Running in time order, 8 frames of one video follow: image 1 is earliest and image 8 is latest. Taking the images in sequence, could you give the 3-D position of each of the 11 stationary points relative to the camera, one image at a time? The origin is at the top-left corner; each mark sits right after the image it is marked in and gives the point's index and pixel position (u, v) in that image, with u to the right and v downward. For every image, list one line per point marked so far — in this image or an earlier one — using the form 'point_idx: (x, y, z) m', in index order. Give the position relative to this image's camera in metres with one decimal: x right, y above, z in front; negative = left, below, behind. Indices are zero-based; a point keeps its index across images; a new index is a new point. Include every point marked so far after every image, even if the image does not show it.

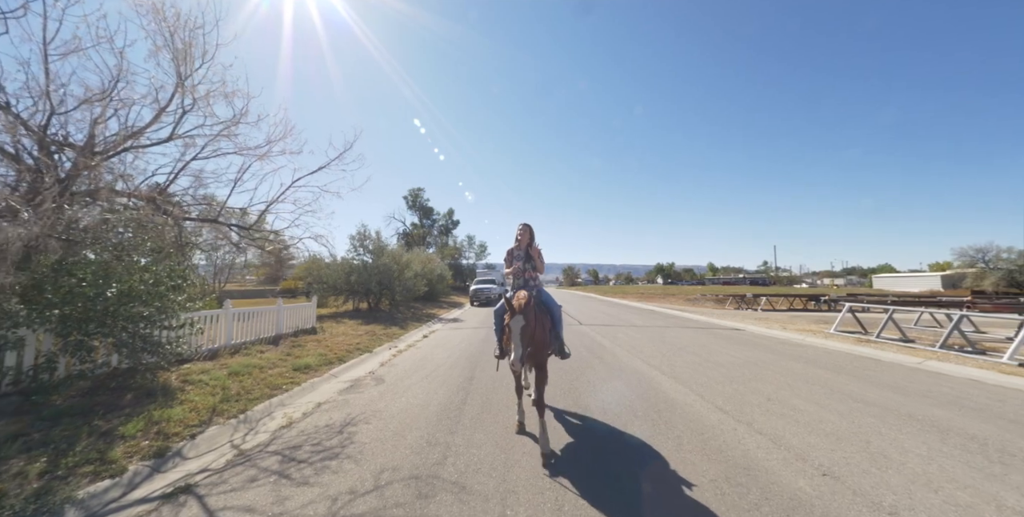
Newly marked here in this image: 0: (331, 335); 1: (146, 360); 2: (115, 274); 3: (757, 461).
0: (-6.0, -2.6, +13.0) m
1: (-5.7, -1.6, +5.9) m
2: (-5.5, -0.2, +5.6) m
3: (+2.7, -2.2, +4.2) m
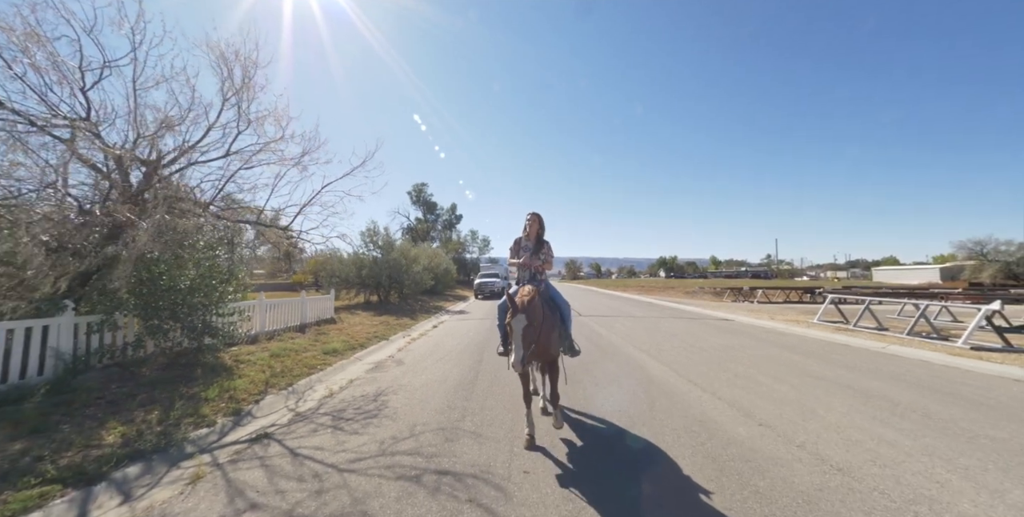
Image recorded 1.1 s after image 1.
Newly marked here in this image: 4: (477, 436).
0: (-5.9, -2.4, +14.1) m
1: (-5.6, -1.5, +7.1) m
2: (-5.4, -0.2, +6.7) m
3: (+2.8, -2.2, +5.3) m
4: (-0.4, -2.3, +4.9) m
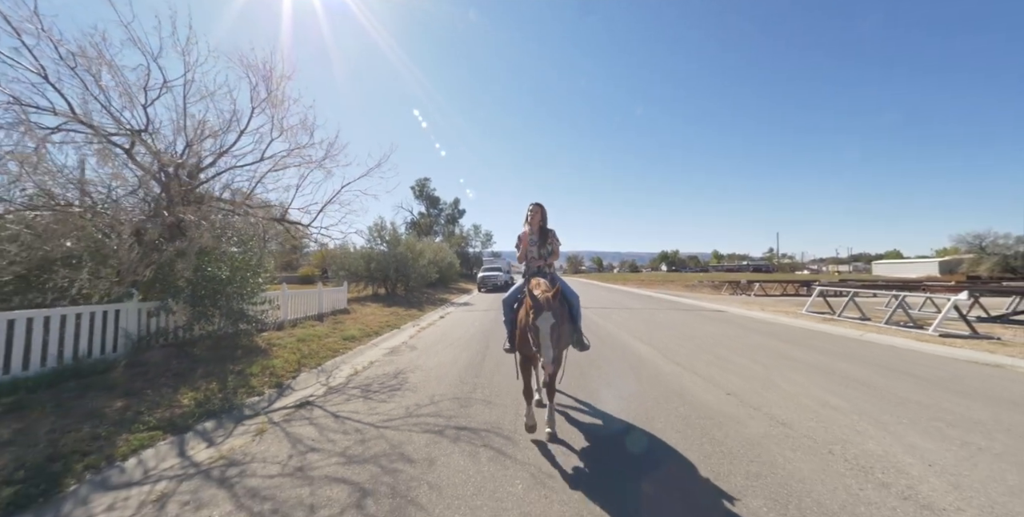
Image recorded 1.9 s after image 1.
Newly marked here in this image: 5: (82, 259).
0: (-5.7, -2.2, +15.0) m
1: (-5.5, -1.4, +8.0) m
2: (-5.3, -0.1, +7.5) m
3: (+2.8, -2.1, +6.2) m
4: (-0.4, -2.2, +5.8) m
5: (-6.5, -0.1, +6.1) m
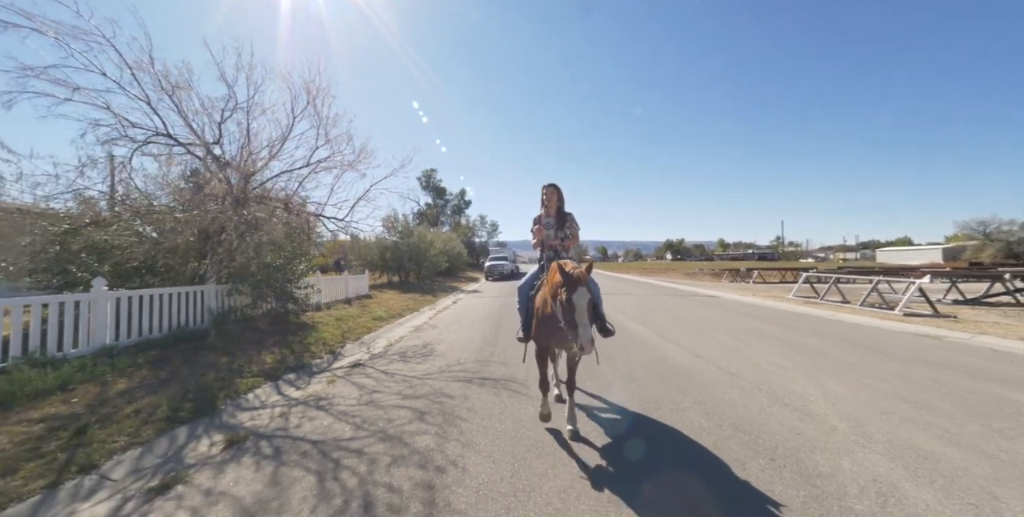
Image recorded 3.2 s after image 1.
0: (-5.4, -1.7, +16.5) m
1: (-5.3, -1.2, +9.4) m
2: (-5.1, +0.2, +9.0) m
3: (+3.0, -1.9, +7.6) m
4: (-0.2, -2.0, +7.2) m
5: (-6.3, +0.1, +7.6) m
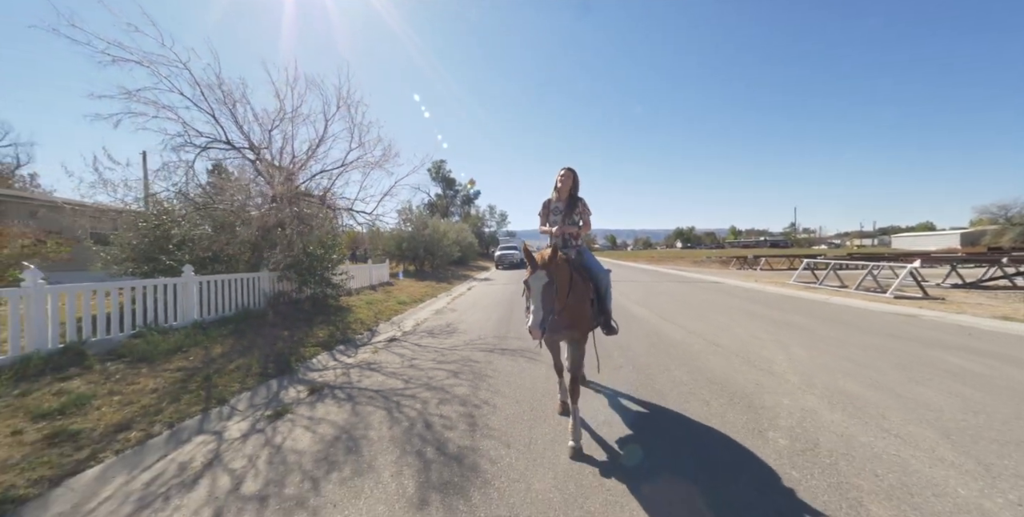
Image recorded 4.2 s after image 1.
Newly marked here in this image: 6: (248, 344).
0: (-4.9, -1.3, +17.7) m
1: (-4.9, -0.9, +10.6) m
2: (-4.7, +0.4, +10.1) m
3: (+3.4, -1.6, +8.6) m
4: (+0.2, -1.7, +8.3) m
5: (-6.0, +0.3, +8.7) m
6: (-4.3, -1.4, +6.2) m
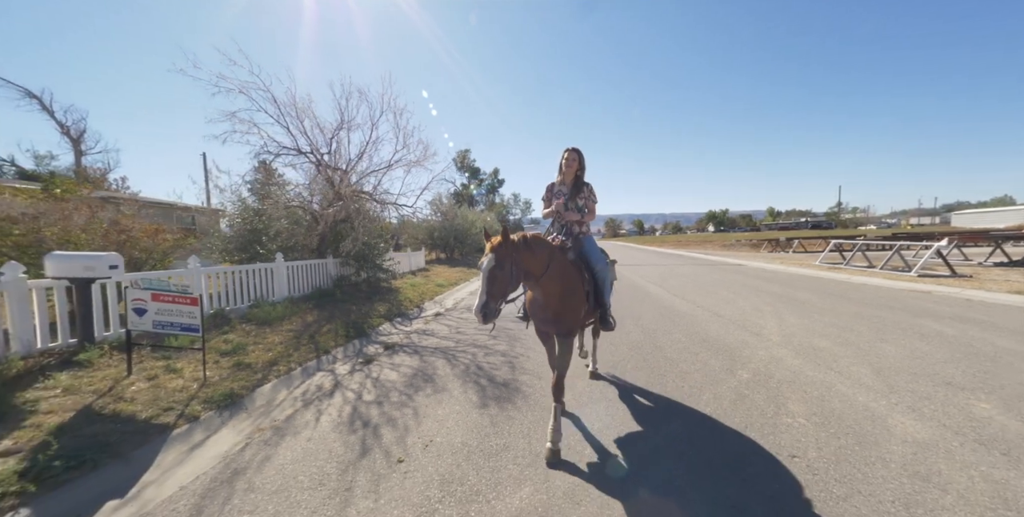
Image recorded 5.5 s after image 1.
0: (-3.5, -0.7, +19.2) m
1: (-4.0, -0.5, +12.1) m
2: (-3.9, +0.8, +11.6) m
3: (+4.1, -1.2, +9.6) m
4: (+0.9, -1.4, +9.5) m
5: (-5.2, +0.6, +10.3) m
6: (-3.7, -1.1, +7.7) m
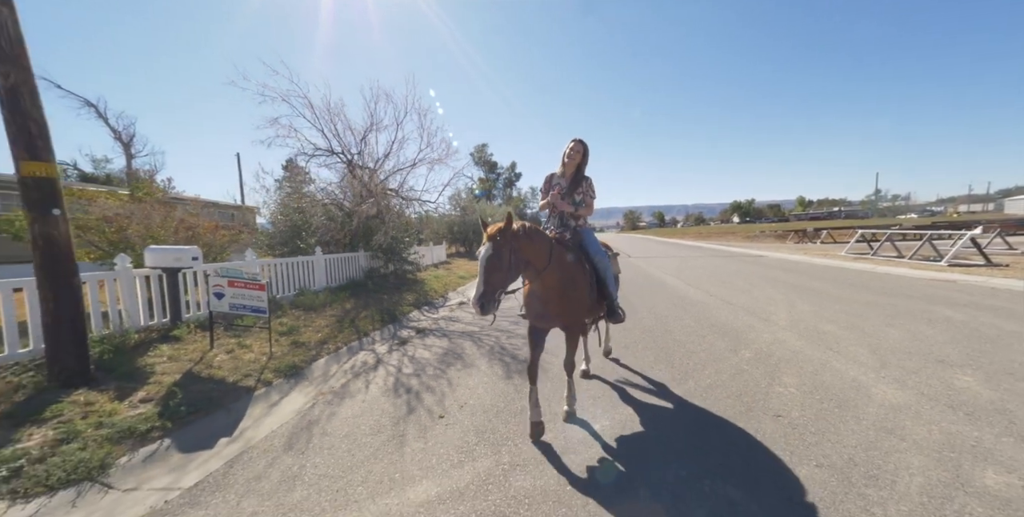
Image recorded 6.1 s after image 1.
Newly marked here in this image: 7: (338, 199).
0: (-2.5, -0.3, +19.9) m
1: (-3.4, -0.3, +12.8) m
2: (-3.3, +1.0, +12.2) m
3: (+4.6, -0.9, +9.8) m
4: (+1.4, -1.1, +10.0) m
5: (-4.6, +0.8, +11.1) m
6: (-3.2, -1.0, +8.4) m
7: (-4.9, +1.7, +10.8) m
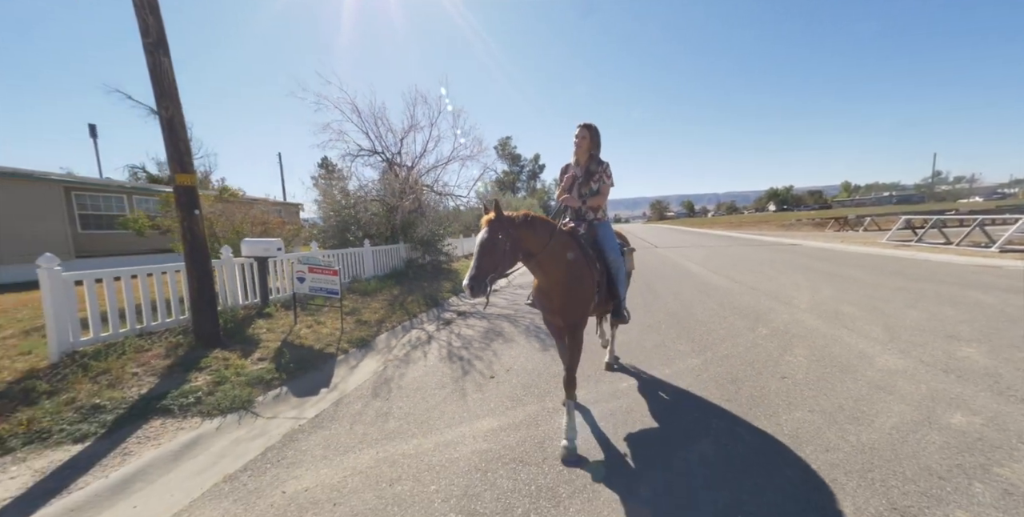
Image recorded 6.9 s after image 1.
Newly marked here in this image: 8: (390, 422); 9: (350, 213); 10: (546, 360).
0: (-1.0, +0.2, +20.6) m
1: (-2.3, 0.0, +13.6) m
2: (-2.3, +1.3, +13.0) m
3: (+5.4, -0.6, +10.1) m
4: (+2.3, -0.8, +10.5) m
5: (-3.7, +1.0, +11.9) m
6: (-2.5, -0.7, +9.2) m
7: (-4.0, +1.9, +11.7) m
8: (-0.9, -1.2, +2.9) m
9: (-4.7, +1.3, +11.2) m
10: (+0.4, -1.2, +4.5) m
